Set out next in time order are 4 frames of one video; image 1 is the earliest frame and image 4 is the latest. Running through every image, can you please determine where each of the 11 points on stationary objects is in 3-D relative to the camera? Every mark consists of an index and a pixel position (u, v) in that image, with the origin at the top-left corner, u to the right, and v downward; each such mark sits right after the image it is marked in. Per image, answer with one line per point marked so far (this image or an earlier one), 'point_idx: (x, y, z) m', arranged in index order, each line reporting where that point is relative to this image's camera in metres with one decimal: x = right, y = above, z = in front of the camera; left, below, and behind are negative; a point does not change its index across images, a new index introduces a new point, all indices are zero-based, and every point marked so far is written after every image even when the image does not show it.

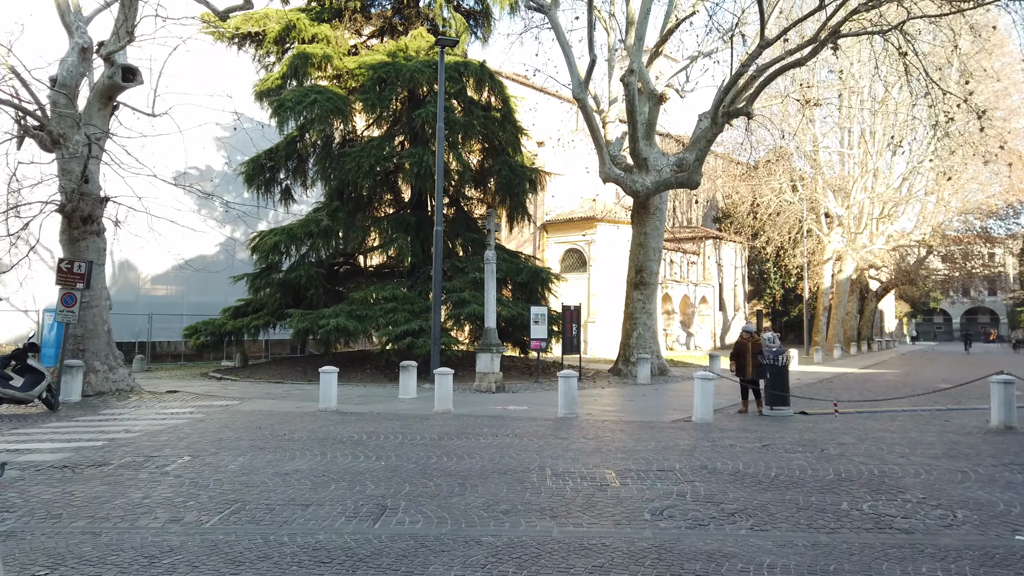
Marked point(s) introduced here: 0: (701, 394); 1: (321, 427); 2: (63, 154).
0: (+2.9, -1.6, +12.0) m
1: (-2.6, -1.9, +10.7) m
2: (-8.8, +2.6, +15.4) m
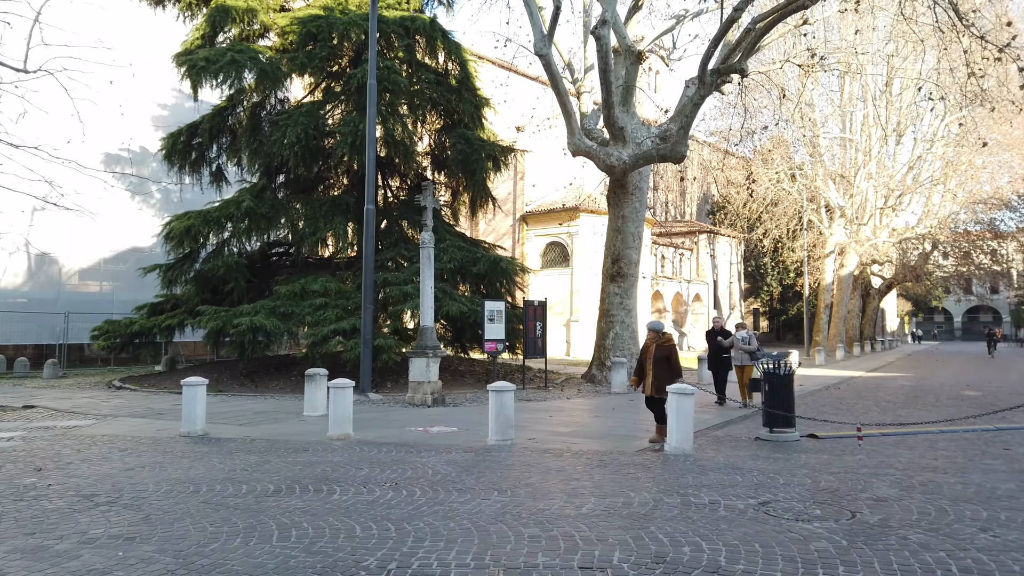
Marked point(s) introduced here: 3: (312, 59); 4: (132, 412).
0: (+1.8, -1.4, +8.9) m
1: (-3.6, -1.7, +7.6) m
2: (-9.9, +2.8, +12.3) m
3: (-4.8, +5.5, +19.1) m
4: (-6.4, -2.1, +13.2) m
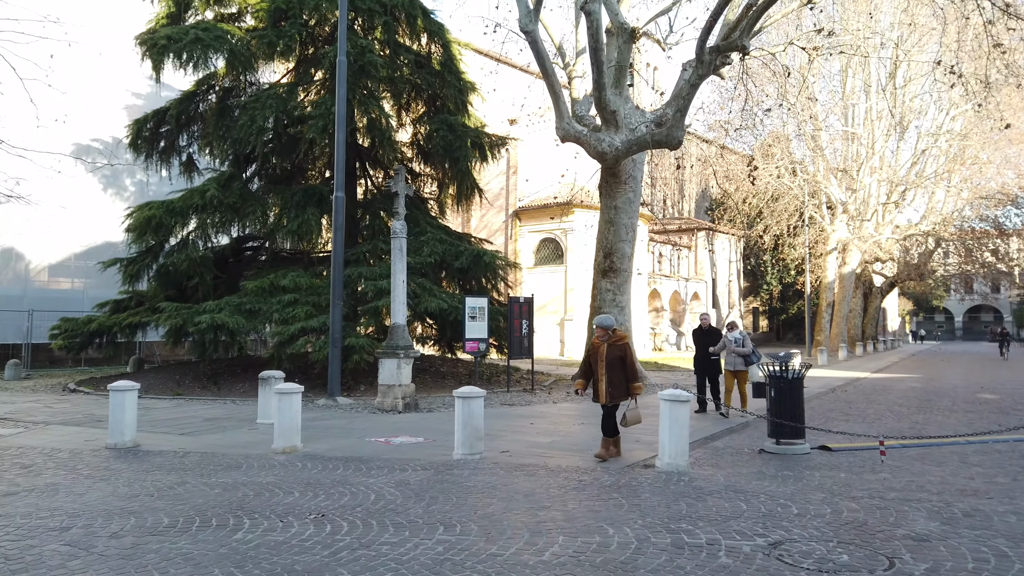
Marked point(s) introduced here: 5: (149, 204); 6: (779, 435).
0: (+1.5, -1.3, +7.7) m
1: (-3.9, -1.6, +6.4) m
2: (-10.2, +2.9, +11.0) m
3: (-5.1, +5.6, +17.9) m
4: (-6.7, -2.0, +12.0) m
5: (-8.2, +1.9, +17.9) m
6: (+3.0, -1.6, +8.8) m
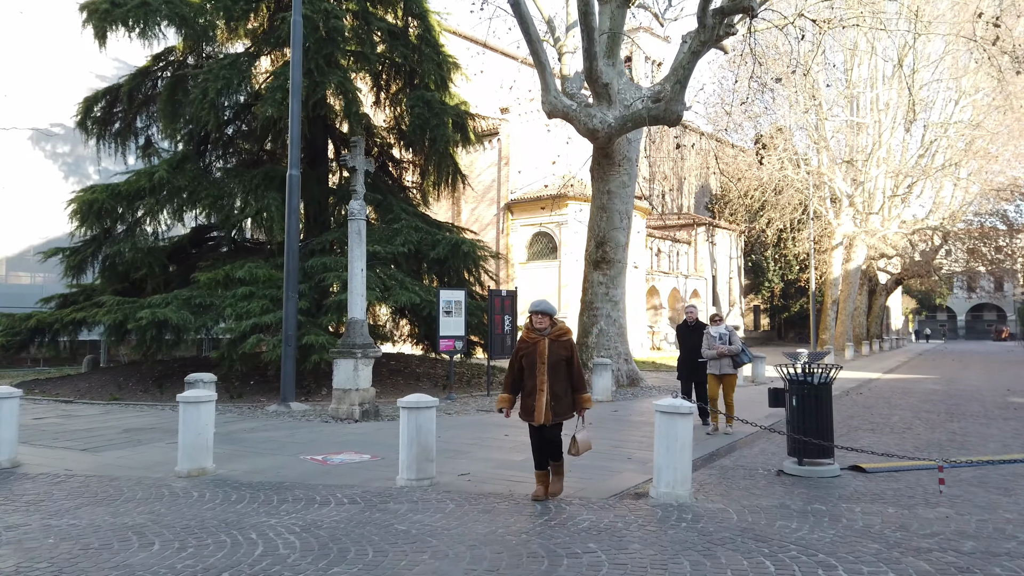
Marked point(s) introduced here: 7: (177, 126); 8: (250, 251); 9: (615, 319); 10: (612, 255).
0: (+1.2, -1.2, +6.0) m
1: (-4.3, -1.5, +4.7) m
2: (-10.5, +3.0, +9.3) m
3: (-5.5, +5.7, +16.2) m
4: (-7.0, -1.8, +10.3) m
5: (-8.6, +2.1, +16.3) m
6: (+2.6, -1.5, +7.1) m
7: (-7.3, +3.5, +17.6) m
8: (-5.8, +0.8, +17.5) m
9: (+2.2, -0.7, +16.9) m
10: (+2.2, +0.7, +16.9) m
